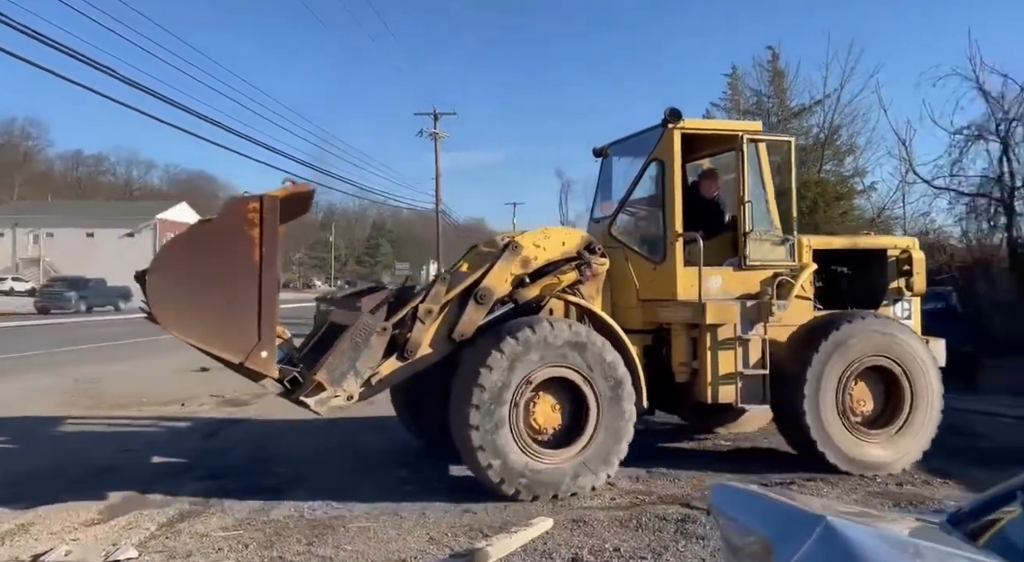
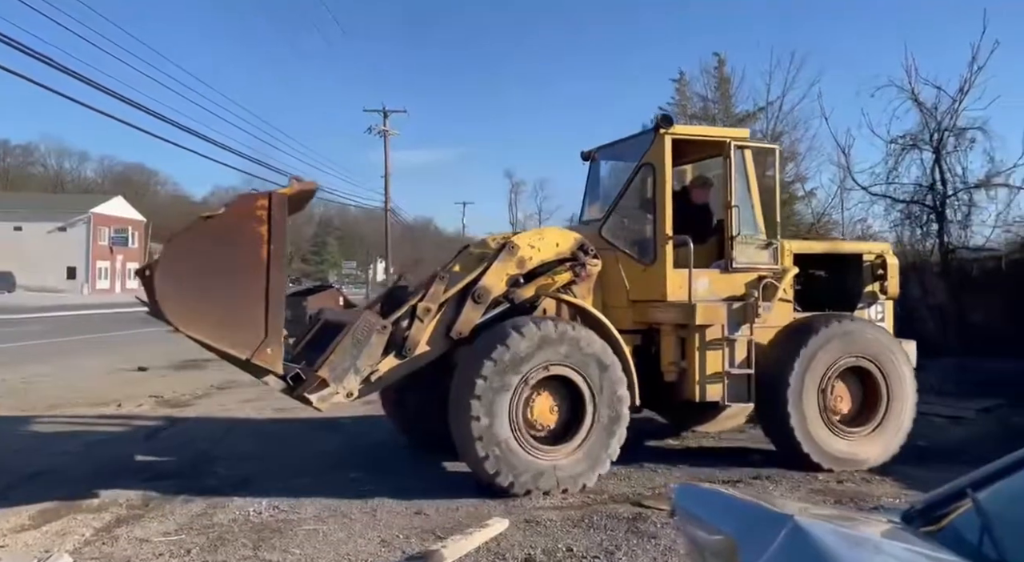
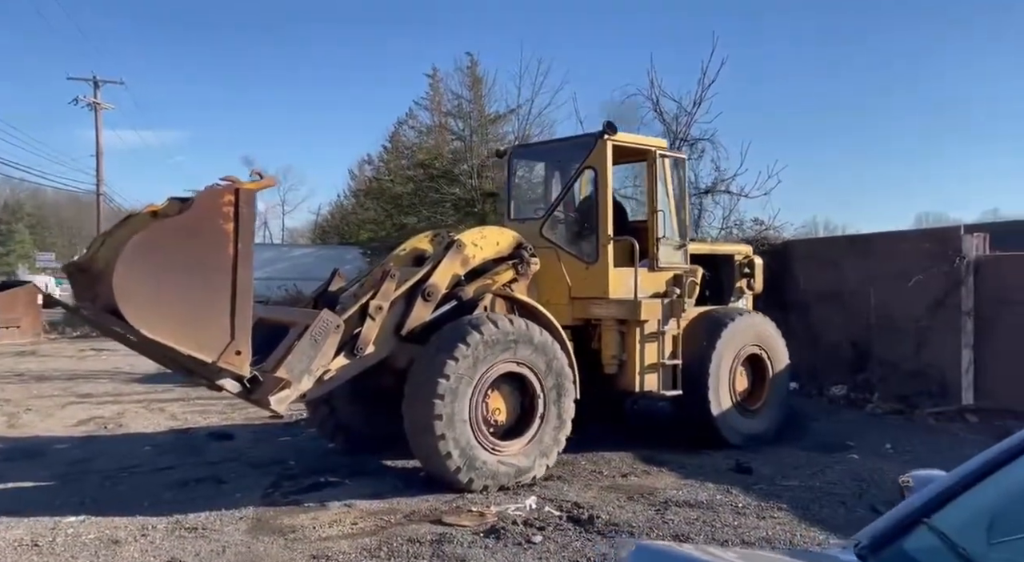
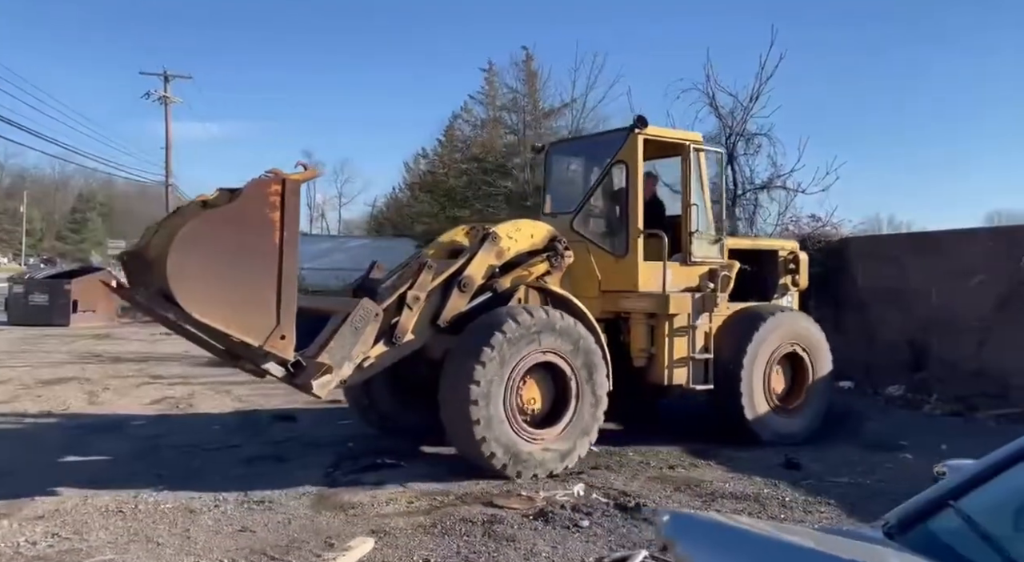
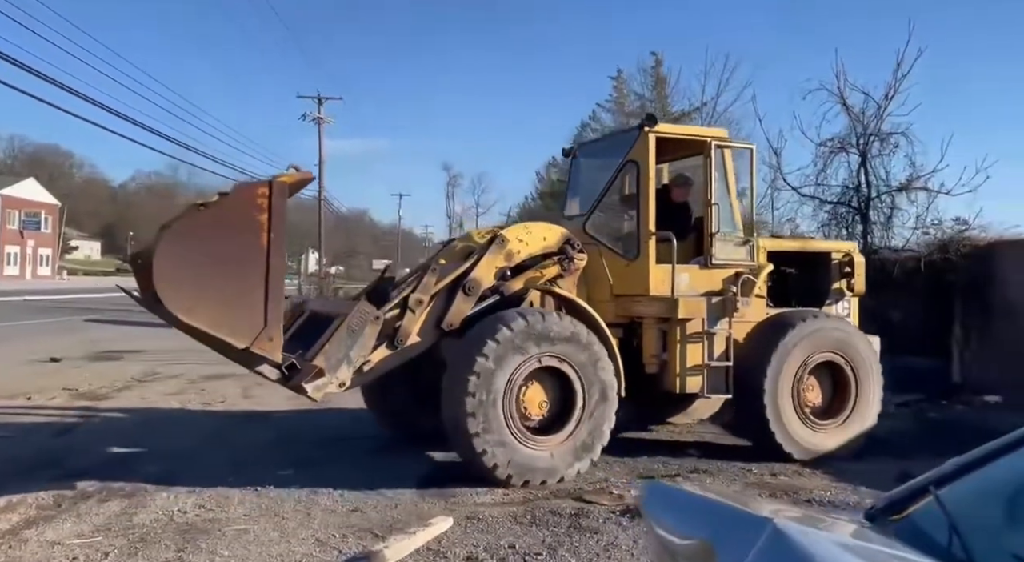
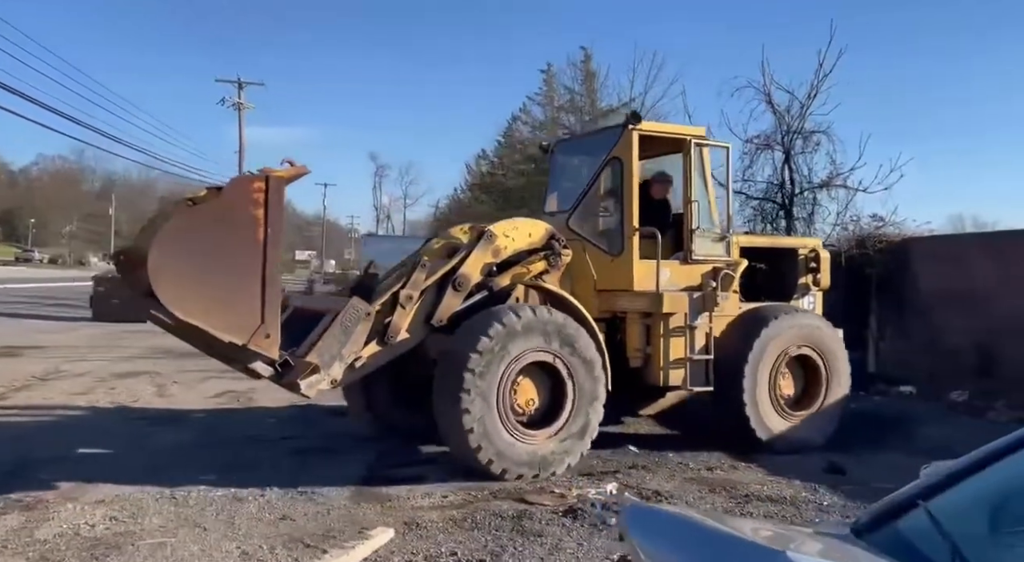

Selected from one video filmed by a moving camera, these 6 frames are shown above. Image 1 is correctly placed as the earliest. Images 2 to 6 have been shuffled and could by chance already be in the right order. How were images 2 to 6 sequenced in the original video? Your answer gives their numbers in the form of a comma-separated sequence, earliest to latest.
2, 5, 6, 4, 3
